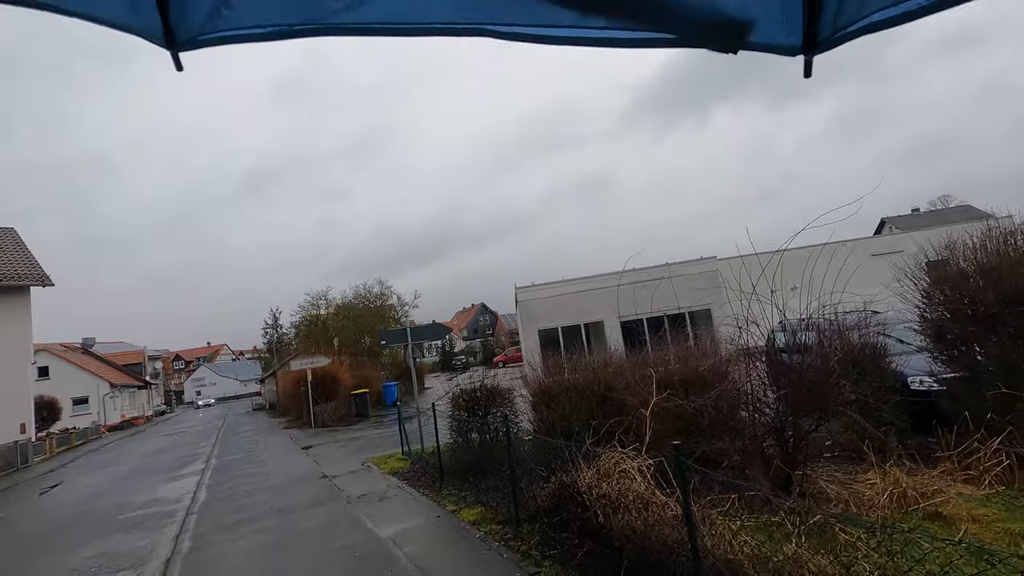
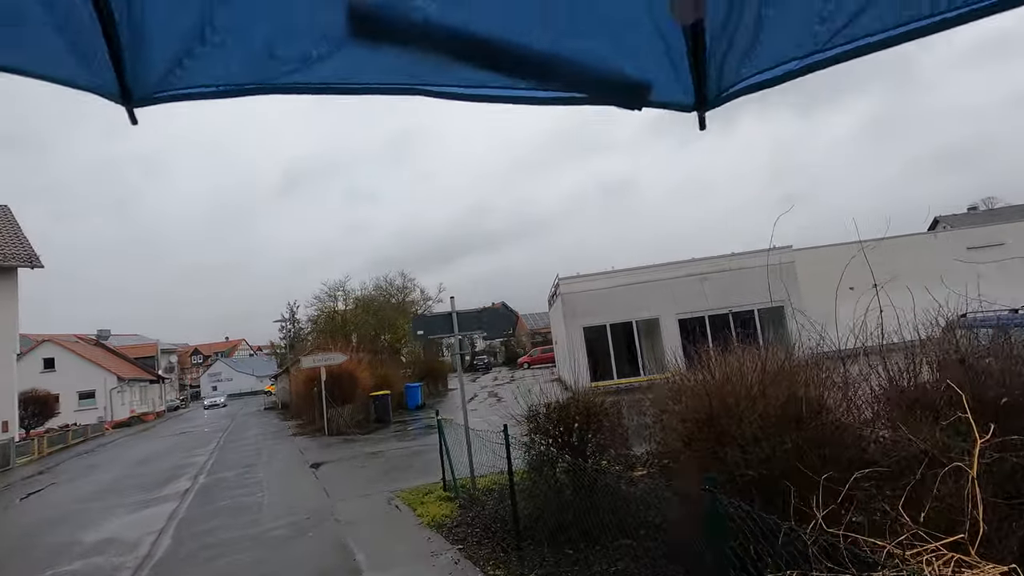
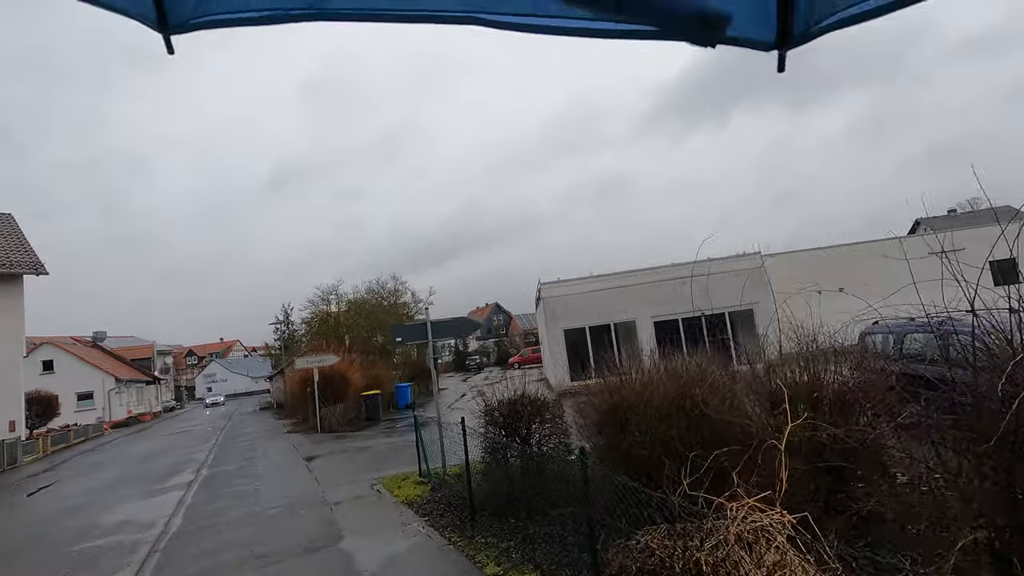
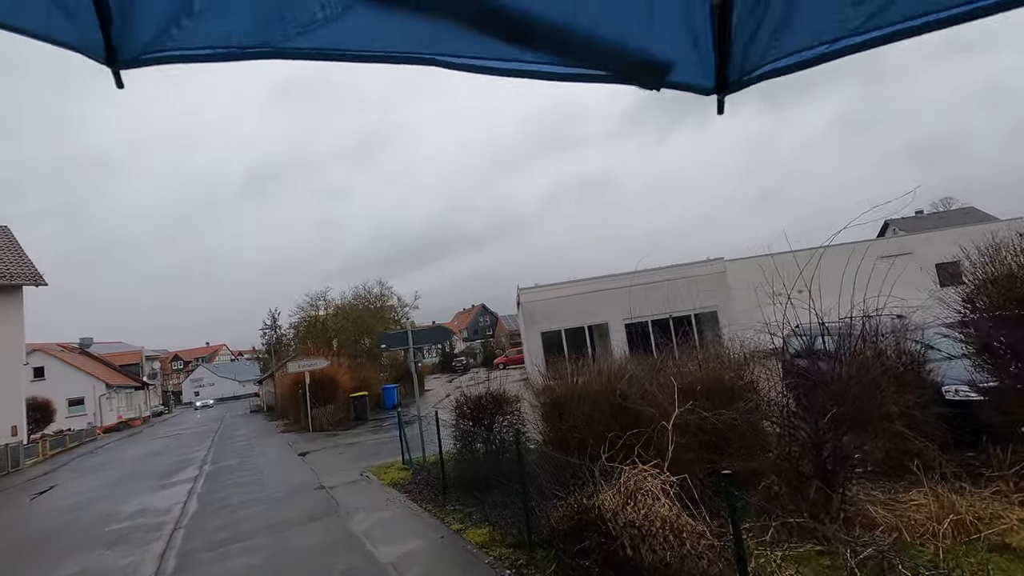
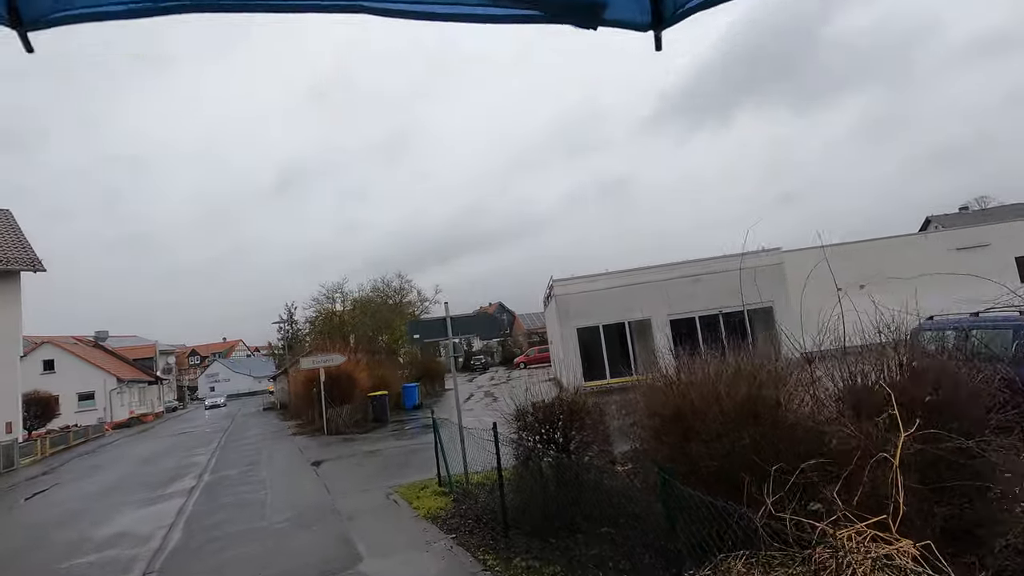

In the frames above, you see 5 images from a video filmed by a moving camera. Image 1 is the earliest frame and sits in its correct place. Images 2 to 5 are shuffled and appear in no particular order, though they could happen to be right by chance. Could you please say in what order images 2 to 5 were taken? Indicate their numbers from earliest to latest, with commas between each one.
4, 3, 5, 2
